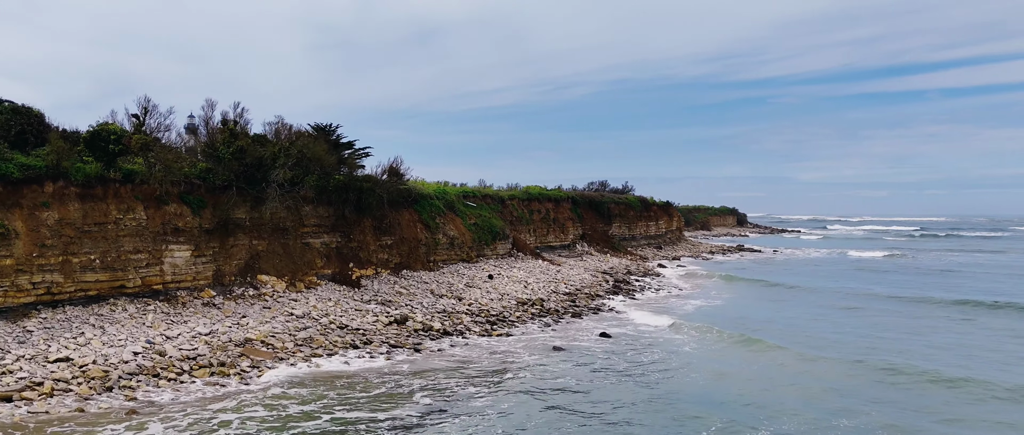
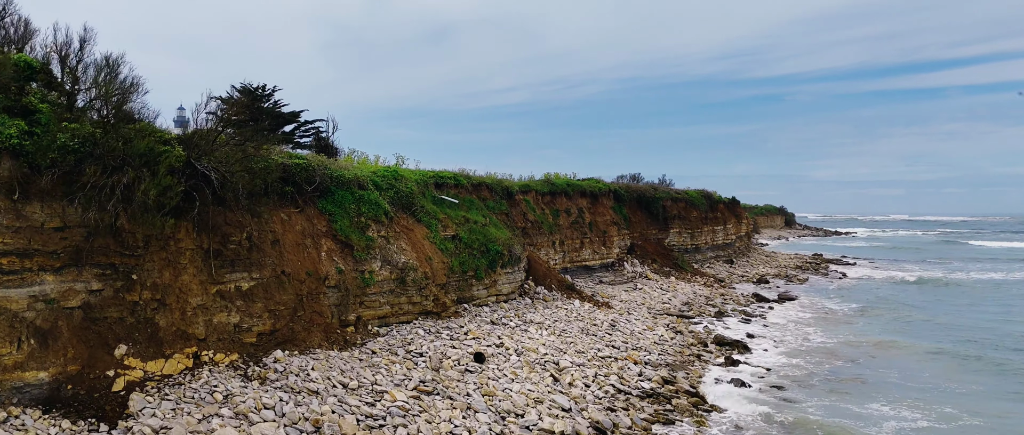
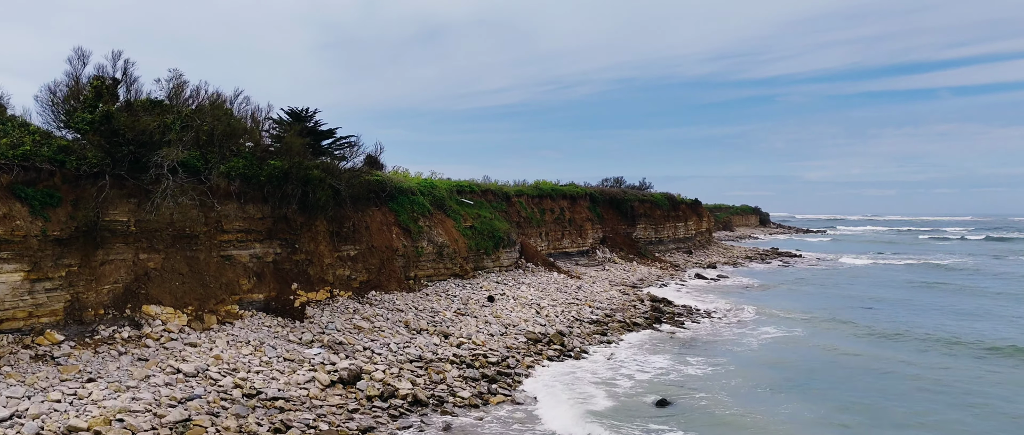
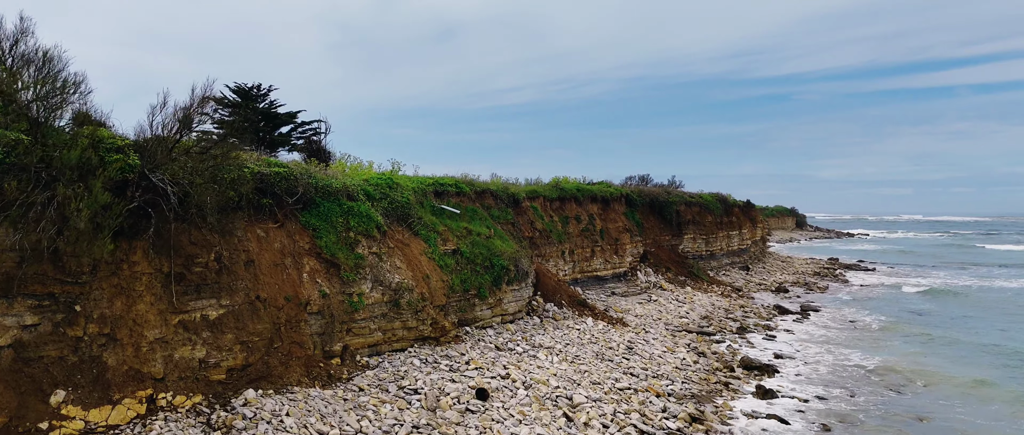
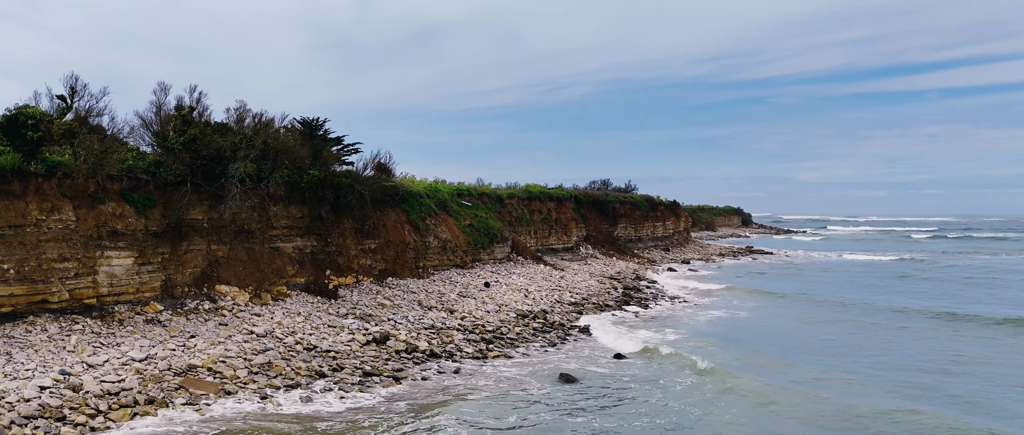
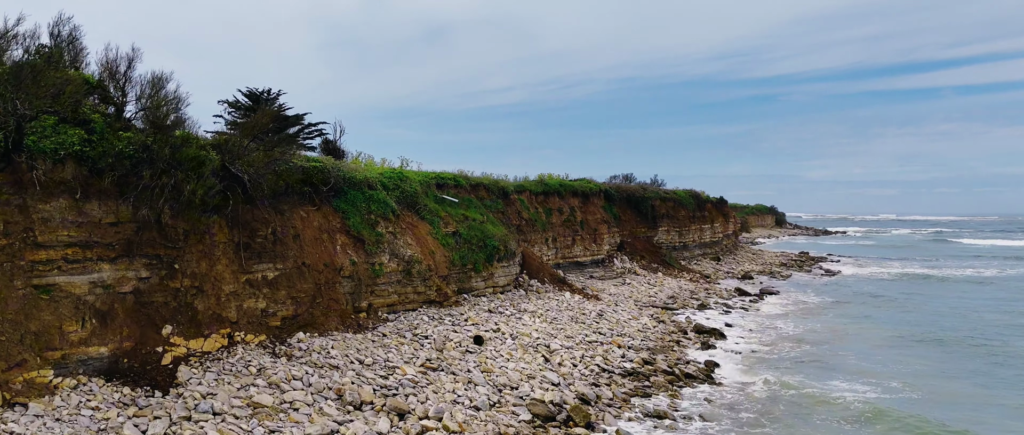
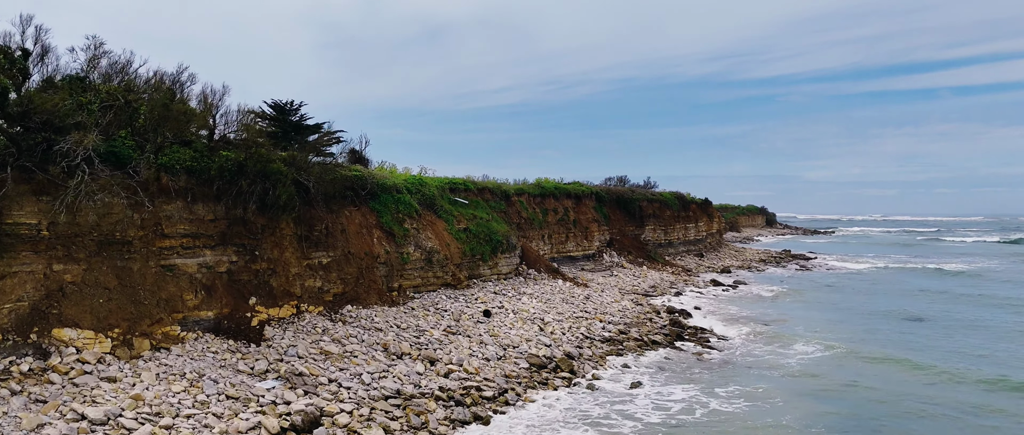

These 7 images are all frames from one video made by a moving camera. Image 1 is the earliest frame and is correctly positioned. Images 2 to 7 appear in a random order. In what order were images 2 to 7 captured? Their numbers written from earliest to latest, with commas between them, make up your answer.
5, 3, 7, 6, 2, 4
